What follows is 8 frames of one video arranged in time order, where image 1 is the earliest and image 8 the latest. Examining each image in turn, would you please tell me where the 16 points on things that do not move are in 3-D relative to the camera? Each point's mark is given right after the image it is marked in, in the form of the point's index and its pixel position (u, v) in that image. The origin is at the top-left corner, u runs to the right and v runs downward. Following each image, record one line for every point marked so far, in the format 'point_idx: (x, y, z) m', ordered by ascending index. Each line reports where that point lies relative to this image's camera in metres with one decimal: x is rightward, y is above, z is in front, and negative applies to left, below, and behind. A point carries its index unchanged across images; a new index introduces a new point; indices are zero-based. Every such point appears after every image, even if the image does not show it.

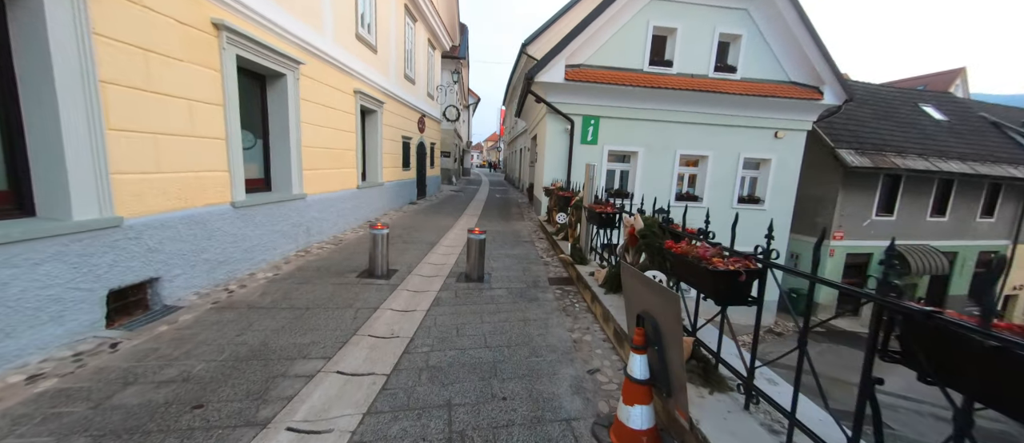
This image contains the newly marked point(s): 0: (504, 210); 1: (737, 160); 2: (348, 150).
0: (-0.2, +0.4, +11.2) m
1: (+6.2, +1.7, +9.1) m
2: (-3.4, +1.5, +6.9) m
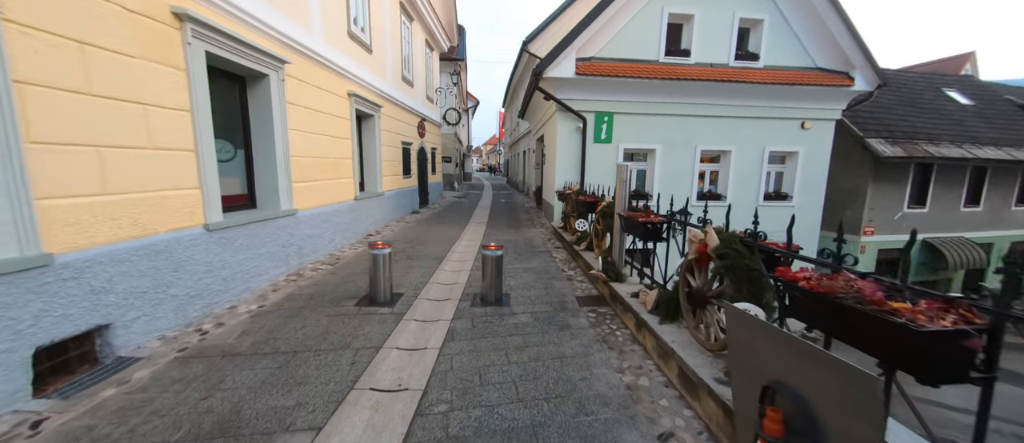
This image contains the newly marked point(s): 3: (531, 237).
0: (0.0, +0.2, +10.6) m
1: (+6.4, +1.7, +8.5) m
2: (-3.2, +1.2, +6.3) m
3: (+0.5, -0.4, +7.4) m
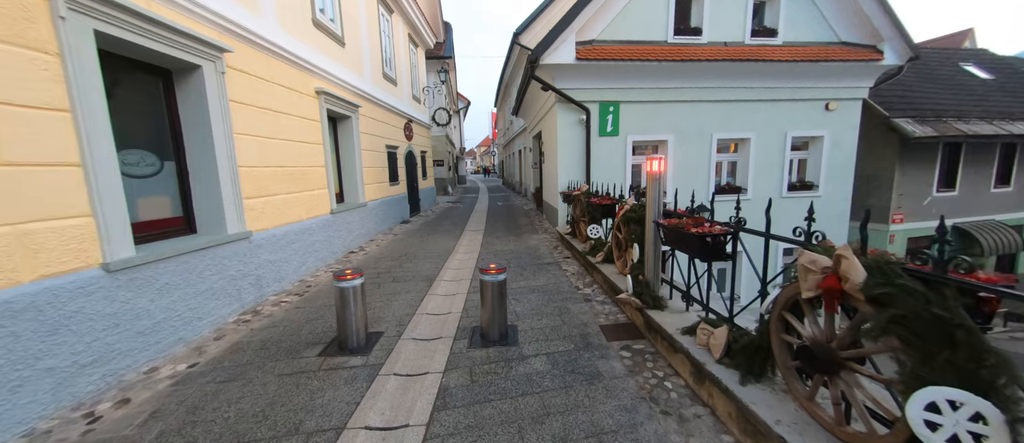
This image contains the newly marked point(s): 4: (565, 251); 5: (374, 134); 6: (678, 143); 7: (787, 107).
0: (0.0, 0.0, +9.8) m
1: (+6.3, +1.9, +7.7) m
2: (-3.2, +0.9, +5.4) m
3: (+0.5, -0.5, +6.6) m
4: (+1.0, -0.6, +5.9) m
5: (-3.3, +2.1, +7.9) m
6: (+3.8, +1.8, +7.5) m
7: (+6.2, +2.6, +7.6) m
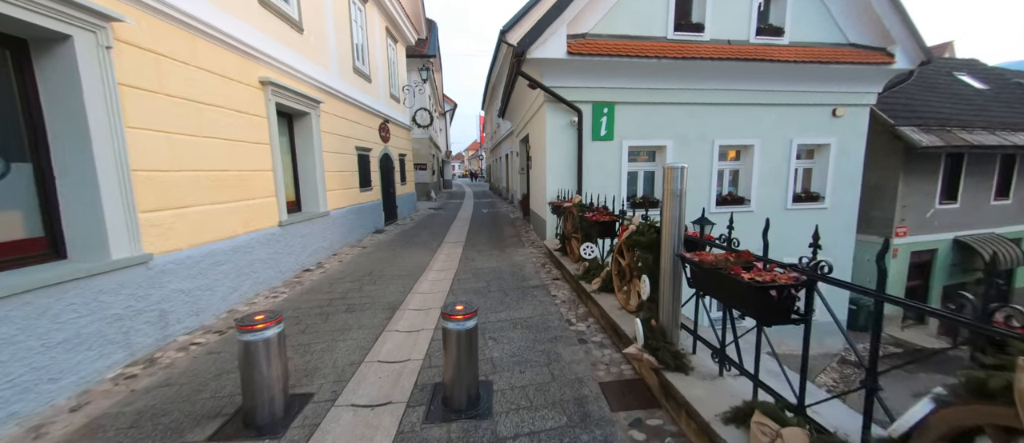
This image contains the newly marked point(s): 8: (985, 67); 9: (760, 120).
0: (-0.4, -0.2, +9.0) m
1: (+6.0, +1.6, +7.1) m
2: (-3.5, +0.7, +4.5) m
3: (+0.2, -0.7, +5.8) m
4: (+0.7, -0.8, +5.2) m
5: (-3.6, +1.9, +7.1) m
6: (+3.5, +1.5, +6.9) m
7: (+5.9, +2.3, +7.0) m
8: (+17.7, +5.8, +12.4) m
9: (+5.2, +2.2, +7.0) m
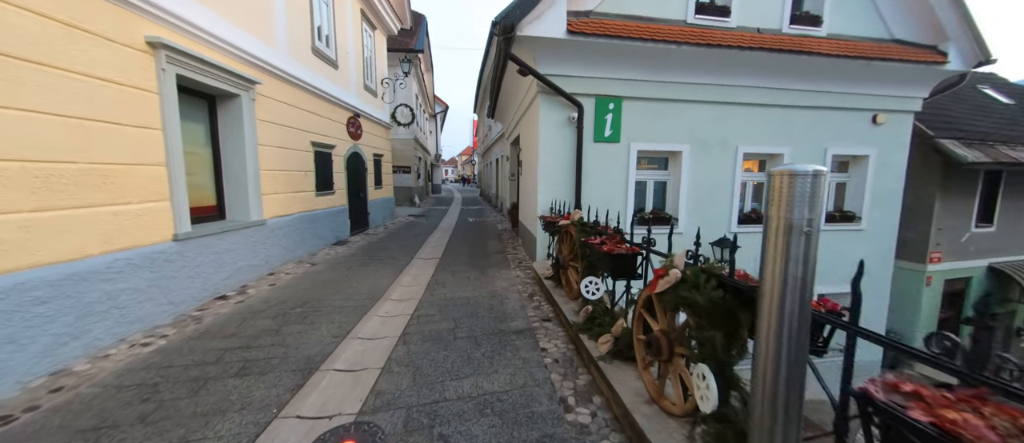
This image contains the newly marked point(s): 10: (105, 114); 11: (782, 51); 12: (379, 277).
0: (-0.8, -0.5, +7.7) m
1: (+5.7, +1.2, +6.1) m
2: (-3.7, +0.6, +3.3) m
3: (-0.1, -1.0, +4.6) m
4: (+0.4, -1.0, +4.0) m
5: (-3.9, +1.7, +5.8) m
6: (+3.2, +1.1, +5.8) m
7: (+5.7, +1.9, +6.0) m
8: (+17.4, +5.0, +11.7) m
9: (+5.0, +1.8, +6.0) m
10: (-3.7, +1.0, +3.1) m
11: (+4.2, +2.7, +5.1) m
12: (-2.2, -0.9, +5.4) m
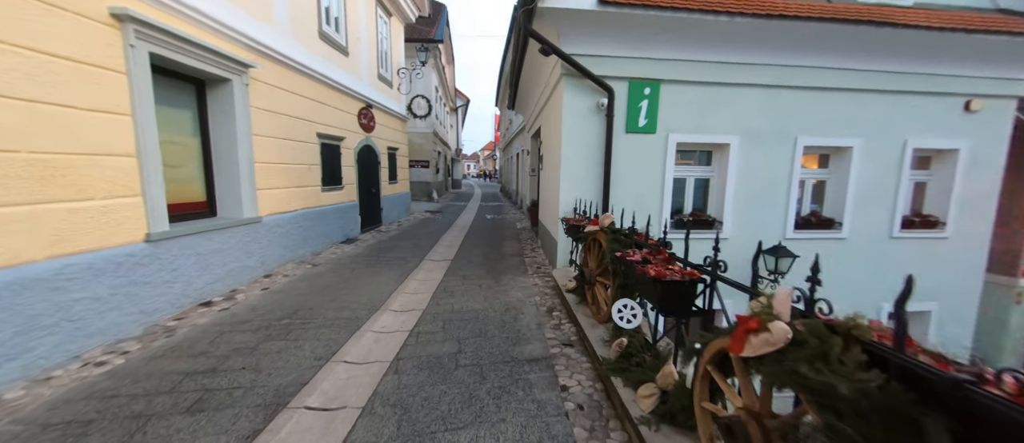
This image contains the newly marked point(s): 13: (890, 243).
0: (-0.4, -0.5, +7.2) m
1: (+6.0, +1.1, +5.1) m
2: (-3.6, +0.6, +2.9) m
3: (+0.1, -1.0, +4.0) m
4: (+0.6, -1.1, +3.3) m
5: (-3.6, +1.7, +5.4) m
6: (+3.5, +1.1, +4.9) m
7: (+6.0, +1.8, +5.0) m
8: (+18.1, +4.7, +9.9) m
9: (+5.3, +1.7, +5.0) m
10: (-3.6, +1.0, +2.7) m
11: (+4.4, +2.6, +4.2) m
12: (-1.9, -0.9, +4.9) m
13: (+6.1, -0.3, +5.2) m
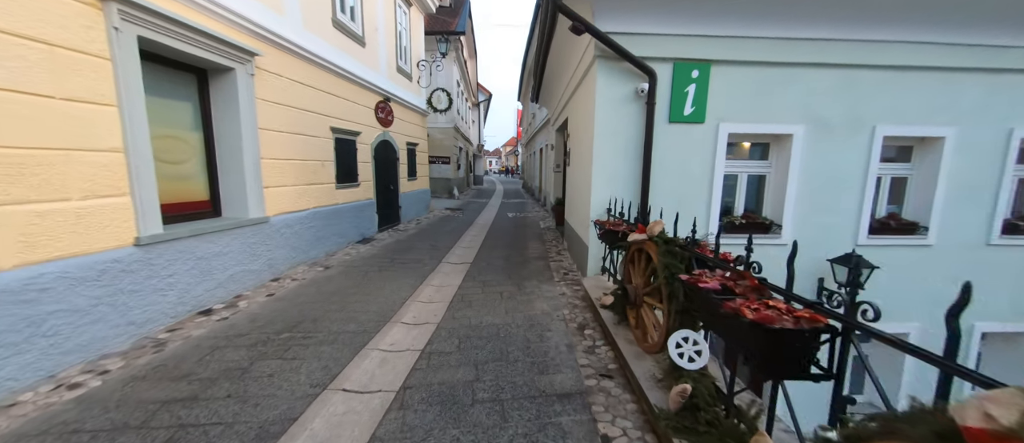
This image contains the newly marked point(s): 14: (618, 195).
0: (+0.1, -0.5, +6.7) m
1: (+6.4, +1.0, +4.2) m
2: (-3.4, +0.5, +2.6) m
3: (+0.3, -1.1, +3.5) m
4: (+0.8, -1.1, +2.8) m
5: (-3.2, +1.7, +5.1) m
6: (+3.8, +1.0, +4.2) m
7: (+6.3, +1.7, +4.1) m
8: (+18.7, +4.6, +8.2) m
9: (+5.6, +1.6, +4.2) m
10: (-3.4, +1.0, +2.4) m
11: (+4.7, +2.5, +3.4) m
12: (-1.6, -0.9, +4.5) m
13: (+6.4, -0.4, +4.3) m
14: (+1.3, +0.3, +4.2) m
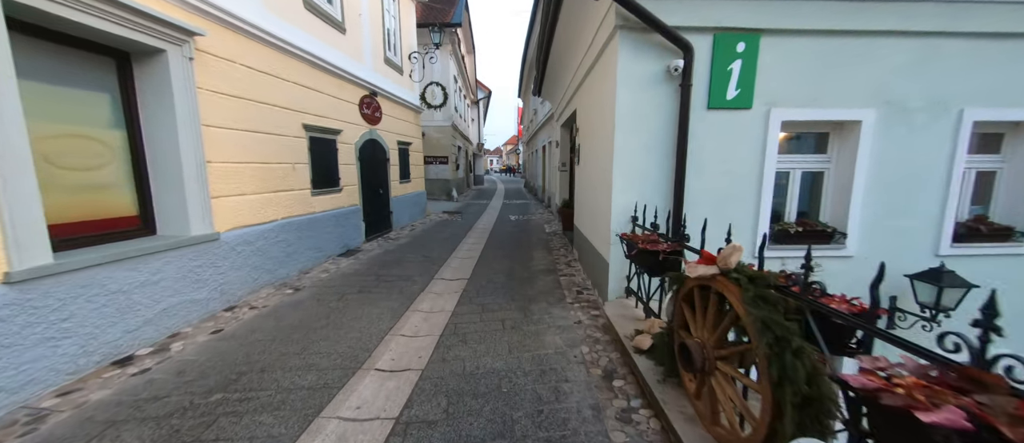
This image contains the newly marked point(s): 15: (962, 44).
0: (+0.1, -0.6, +5.9) m
1: (+6.4, +1.0, +3.4) m
2: (-3.3, +0.4, +1.8) m
3: (+0.4, -1.2, +2.7) m
4: (+0.8, -1.3, +2.0) m
5: (-3.2, +1.5, +4.3) m
6: (+3.8, +0.9, +3.4) m
7: (+6.3, +1.7, +3.2) m
8: (+18.7, +4.8, +7.3) m
9: (+5.6, +1.6, +3.3) m
10: (-3.4, +0.8, +1.6) m
11: (+4.7, +2.4, +2.6) m
12: (-1.5, -1.1, +3.7) m
13: (+6.4, -0.4, +3.5) m
14: (+1.3, +0.2, +3.4) m
15: (+4.5, +1.8, +3.3) m
